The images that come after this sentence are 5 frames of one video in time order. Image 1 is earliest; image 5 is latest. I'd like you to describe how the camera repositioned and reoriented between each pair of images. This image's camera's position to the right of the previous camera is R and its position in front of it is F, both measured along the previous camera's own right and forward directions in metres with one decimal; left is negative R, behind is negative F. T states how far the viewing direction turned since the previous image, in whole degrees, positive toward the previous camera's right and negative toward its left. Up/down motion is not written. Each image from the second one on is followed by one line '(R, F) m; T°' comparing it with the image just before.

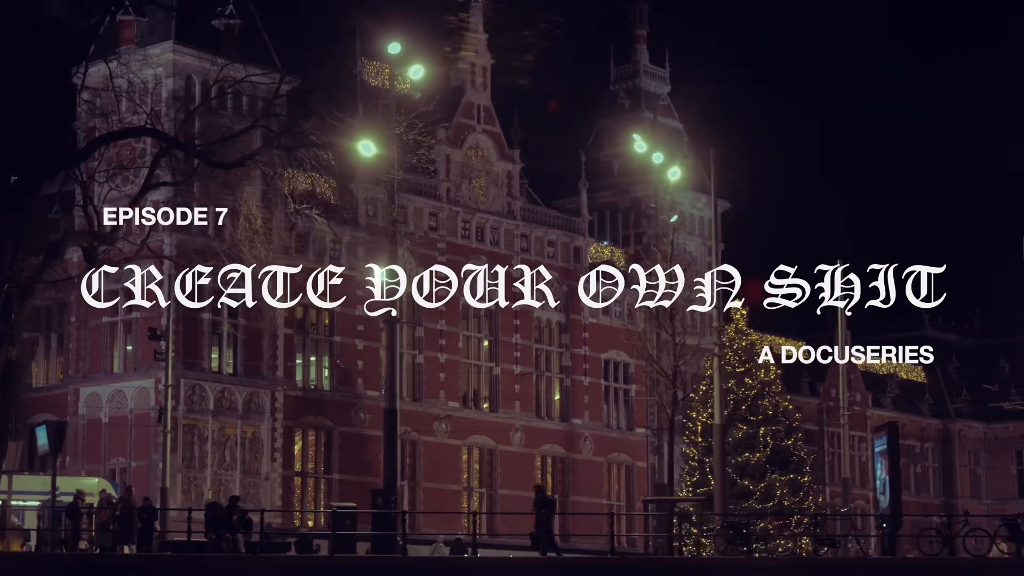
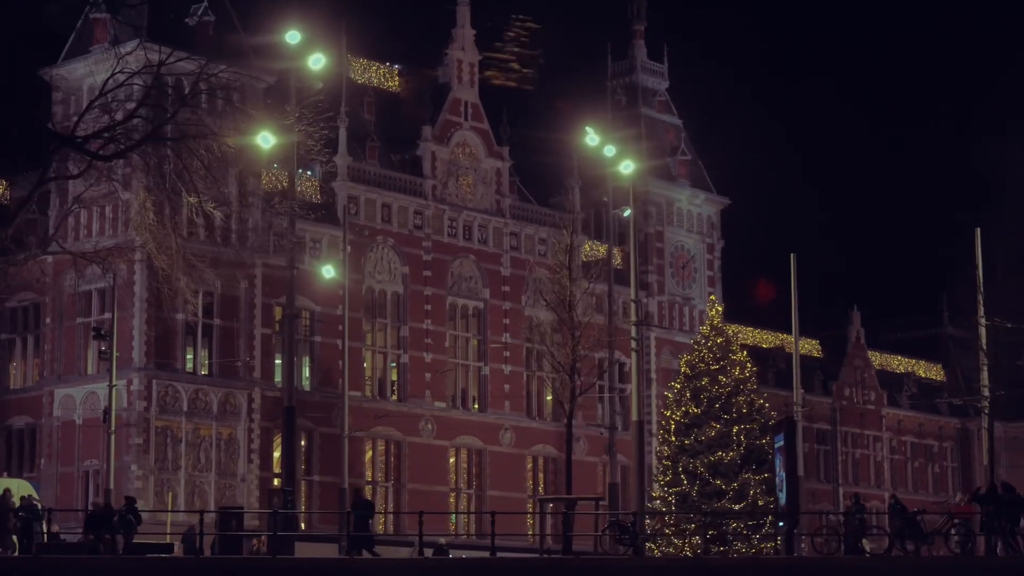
(+1.9, +0.7) m; -2°
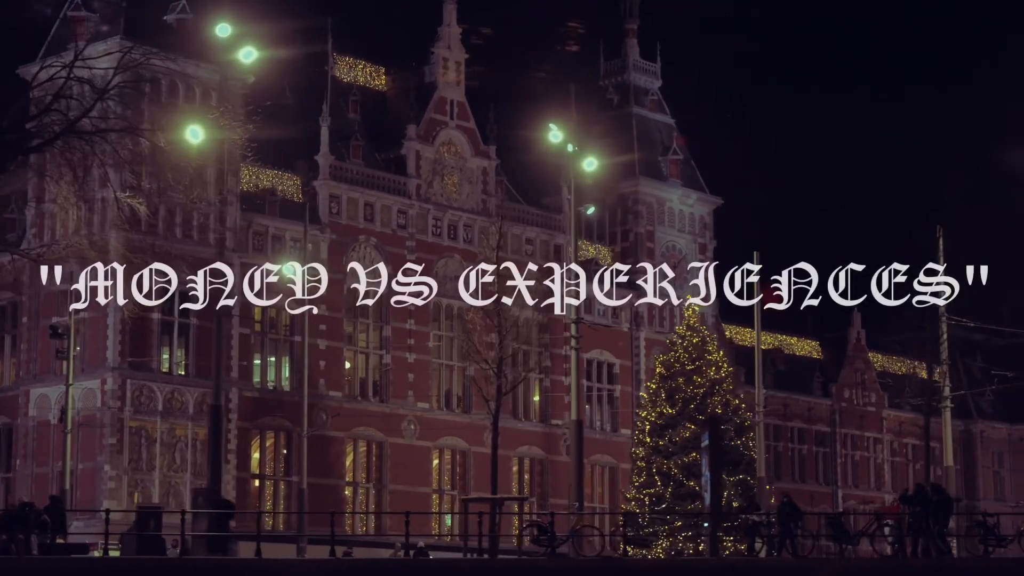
(+1.2, +0.4) m; -1°
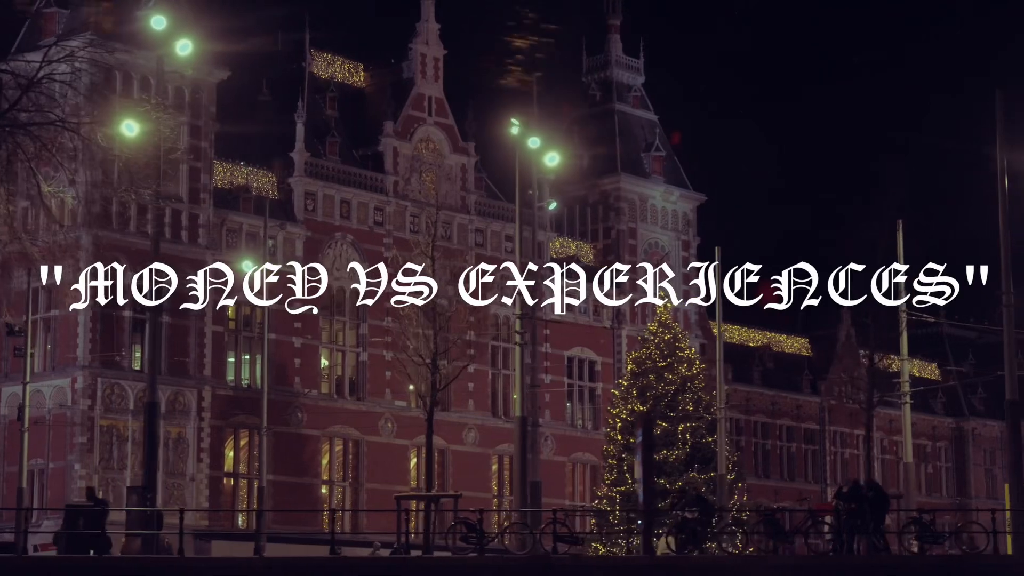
(+0.8, +0.3) m; 0°
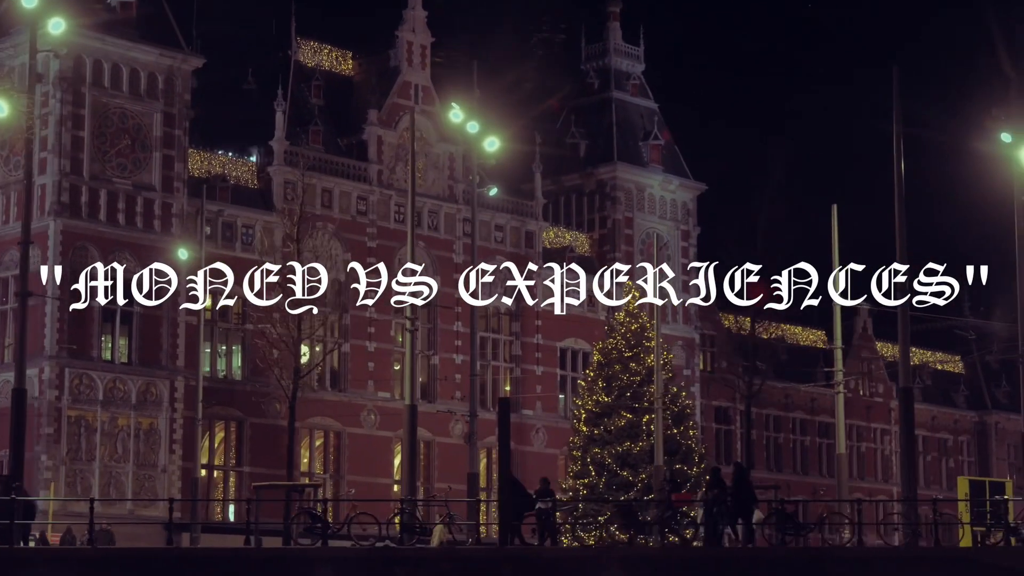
(+2.2, +0.8) m; -2°
